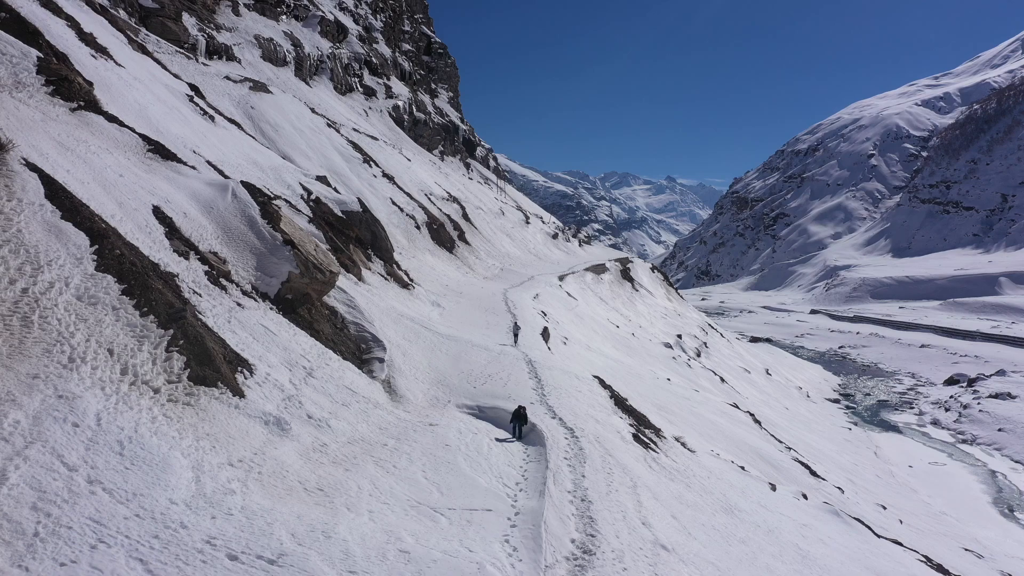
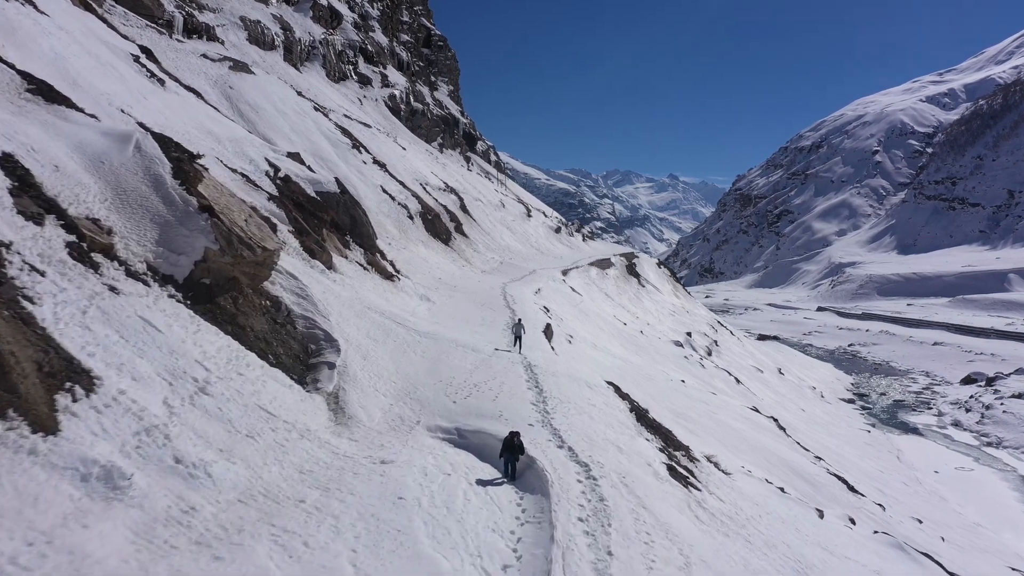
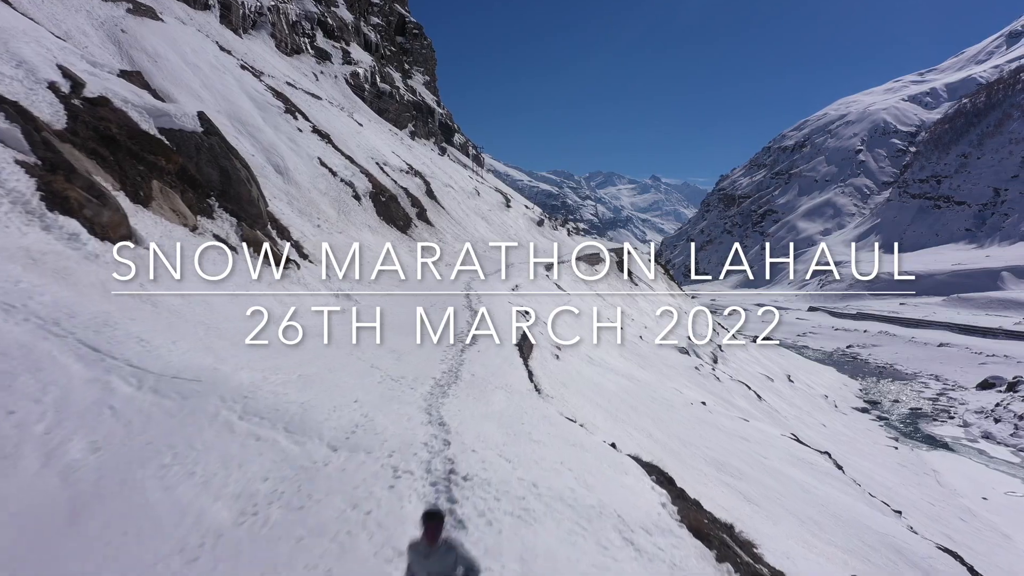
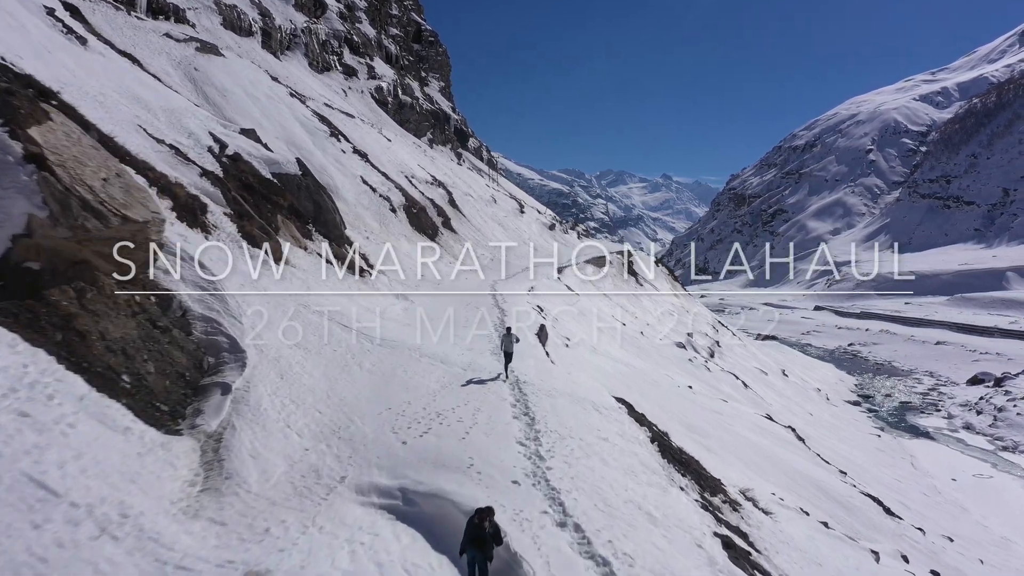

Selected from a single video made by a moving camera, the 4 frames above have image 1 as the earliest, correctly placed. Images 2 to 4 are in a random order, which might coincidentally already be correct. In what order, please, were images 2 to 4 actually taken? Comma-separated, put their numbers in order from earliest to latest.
2, 4, 3
